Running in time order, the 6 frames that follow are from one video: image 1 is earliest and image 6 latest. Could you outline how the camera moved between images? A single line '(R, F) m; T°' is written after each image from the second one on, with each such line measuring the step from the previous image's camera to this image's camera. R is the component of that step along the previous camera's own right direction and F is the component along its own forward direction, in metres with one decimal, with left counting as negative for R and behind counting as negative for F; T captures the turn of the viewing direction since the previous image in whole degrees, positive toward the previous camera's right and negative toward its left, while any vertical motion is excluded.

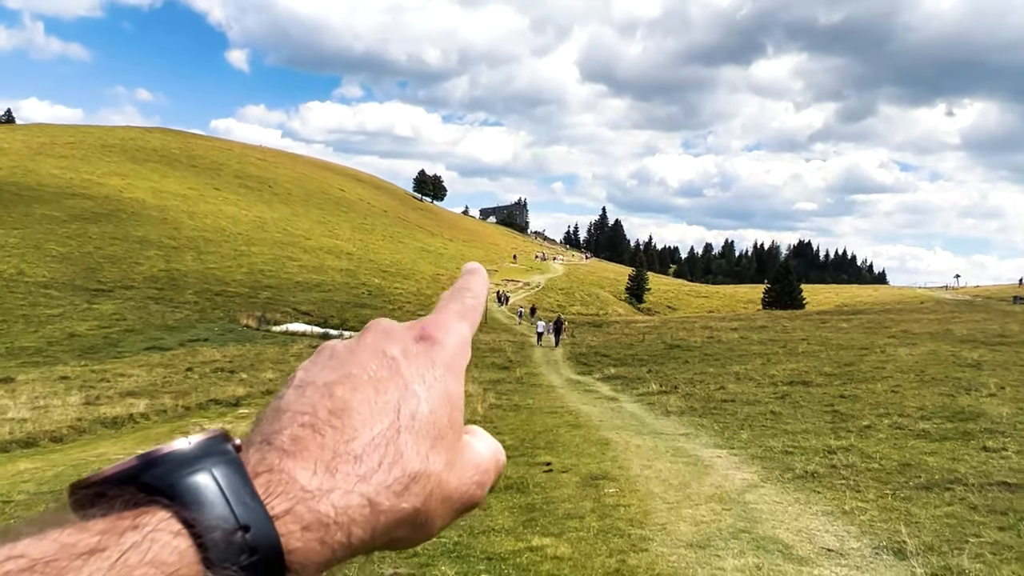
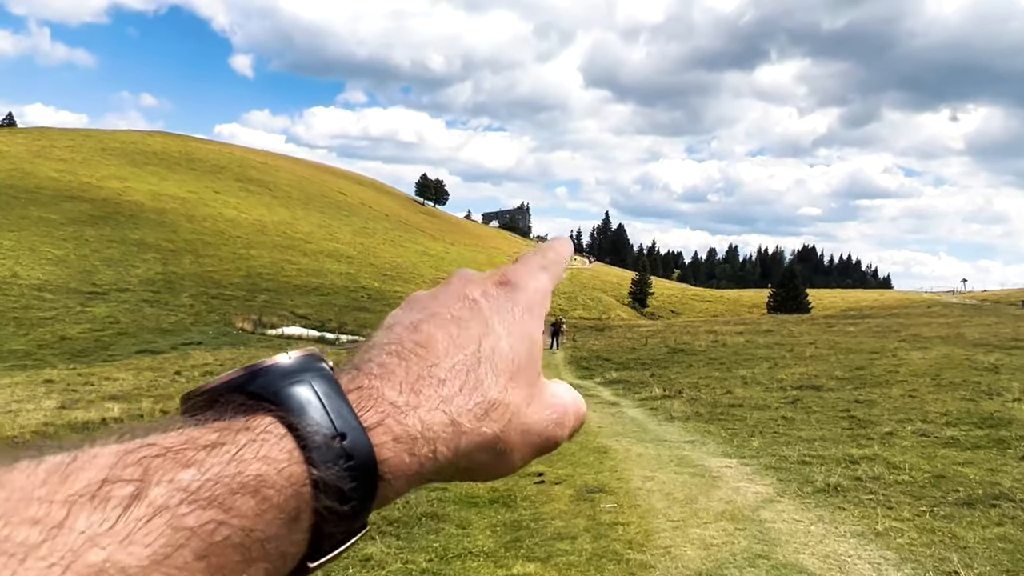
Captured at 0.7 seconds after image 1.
(+0.3, +1.2) m; 0°
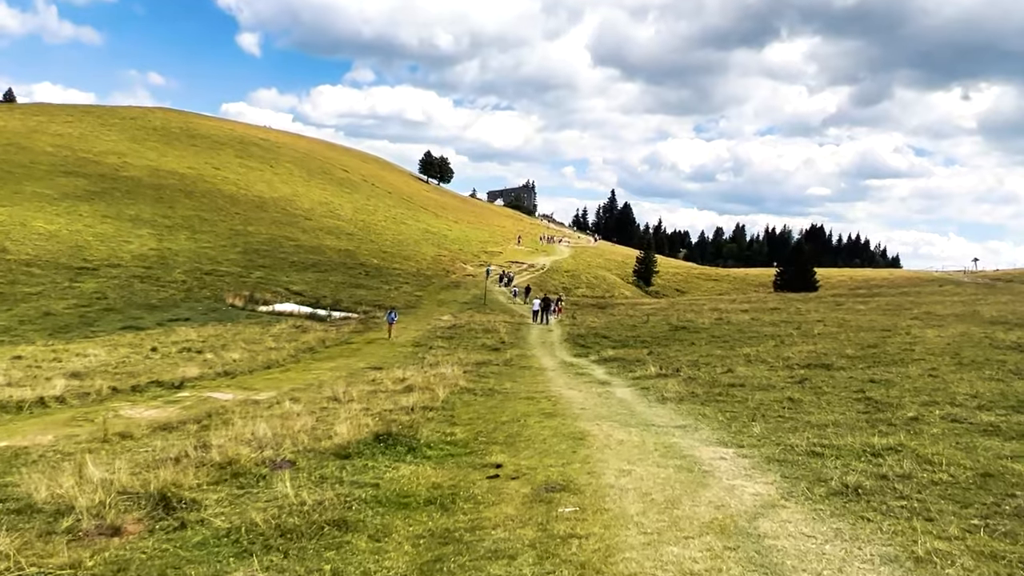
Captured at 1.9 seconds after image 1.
(+0.8, +2.1) m; -1°
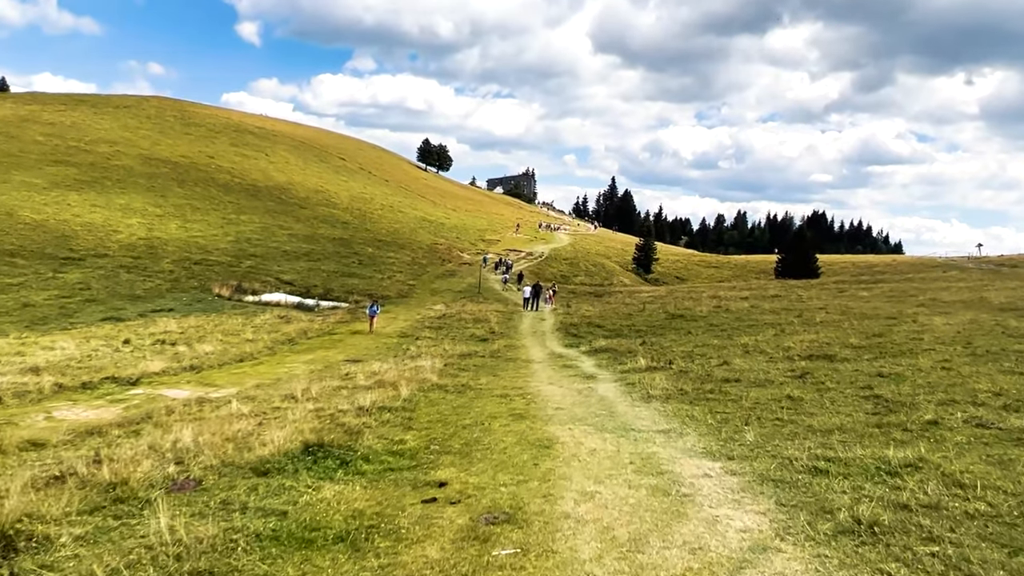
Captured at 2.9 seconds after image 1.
(+0.7, +1.7) m; 0°
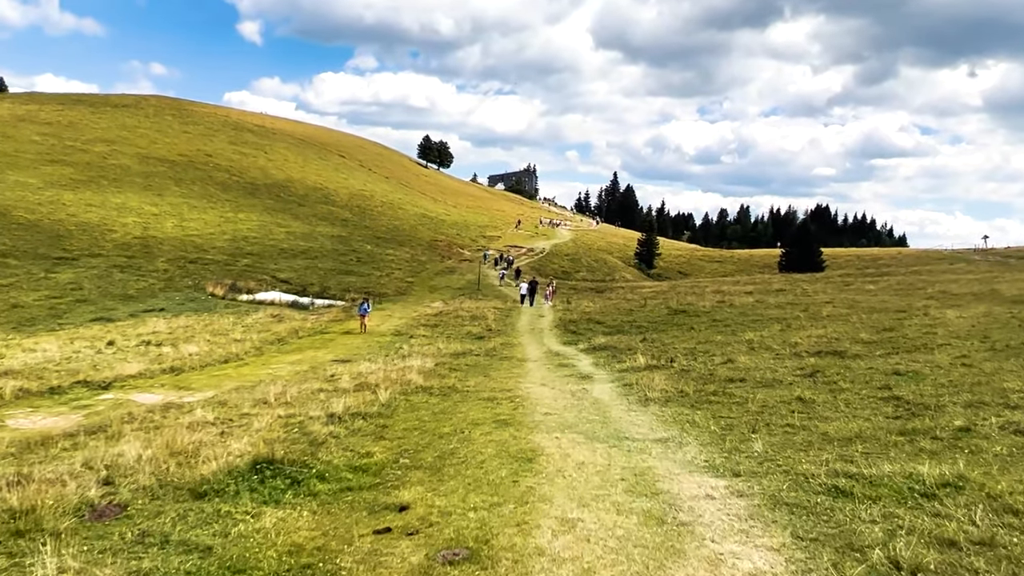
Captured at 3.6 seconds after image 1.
(+0.3, +1.2) m; 0°
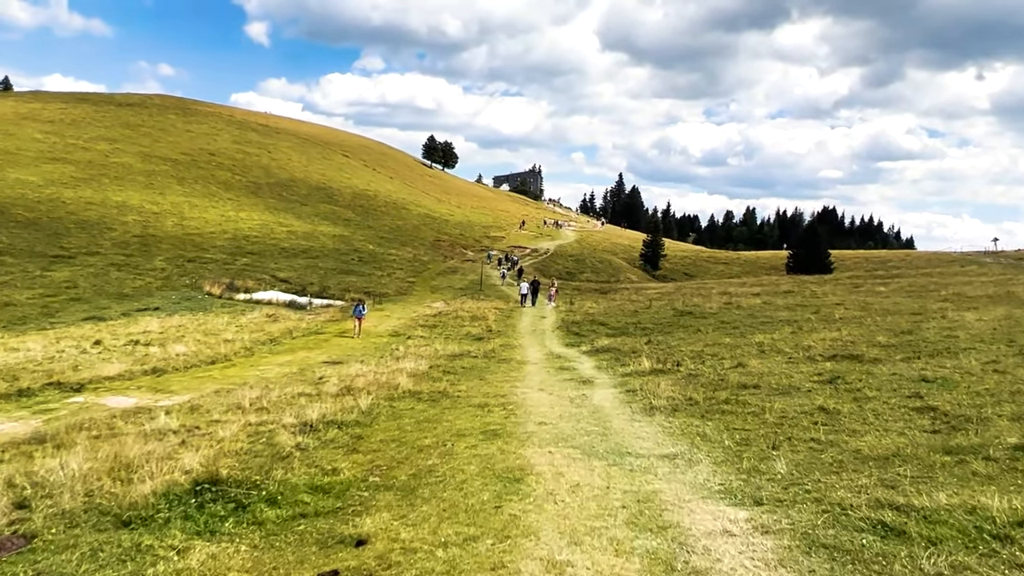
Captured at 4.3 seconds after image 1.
(+0.2, +1.2) m; 0°
